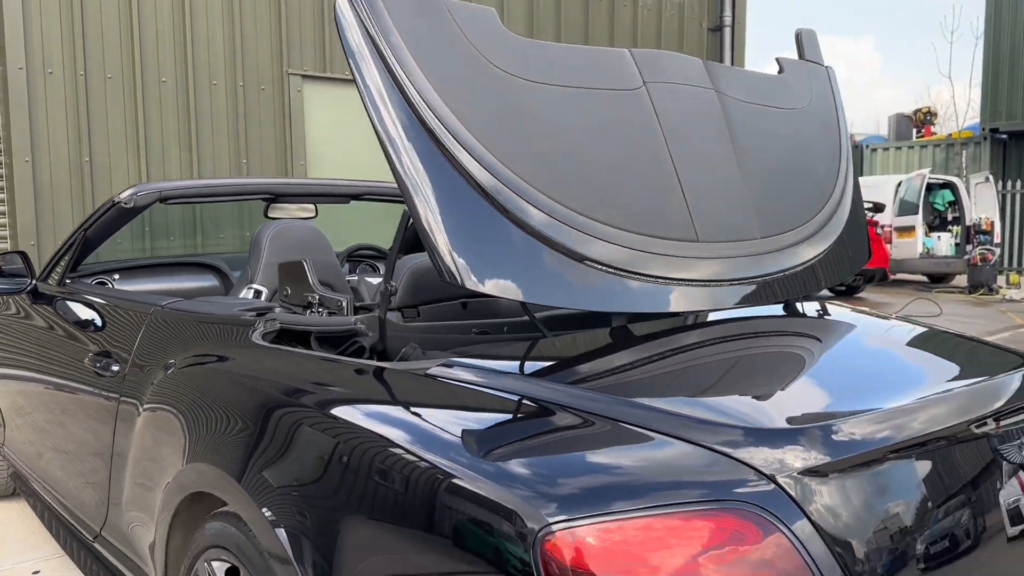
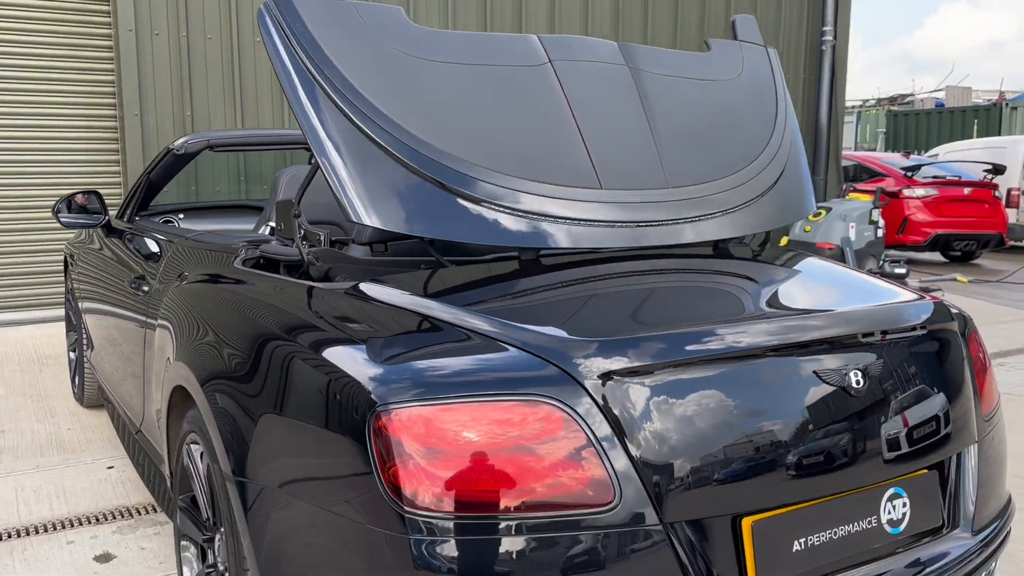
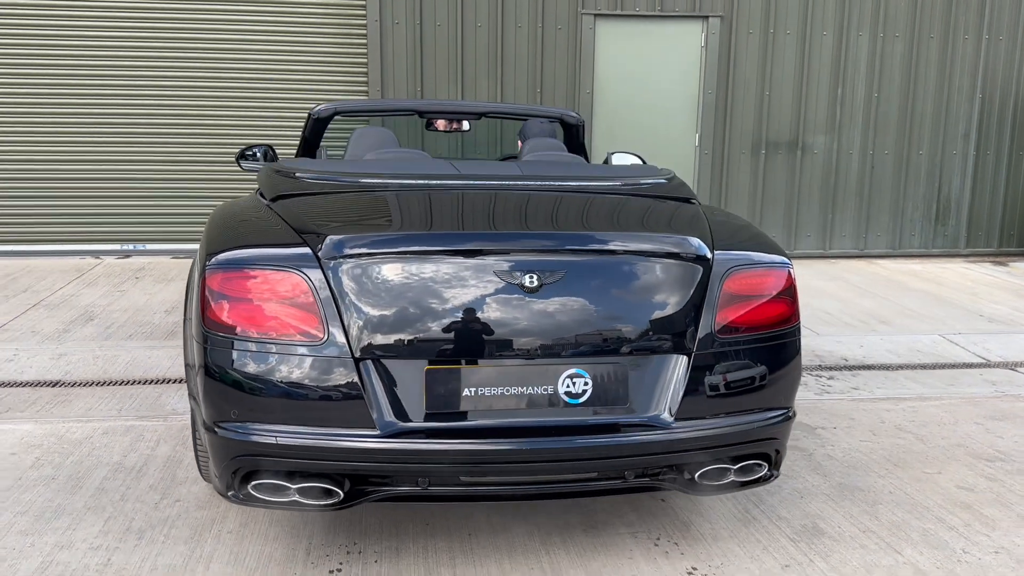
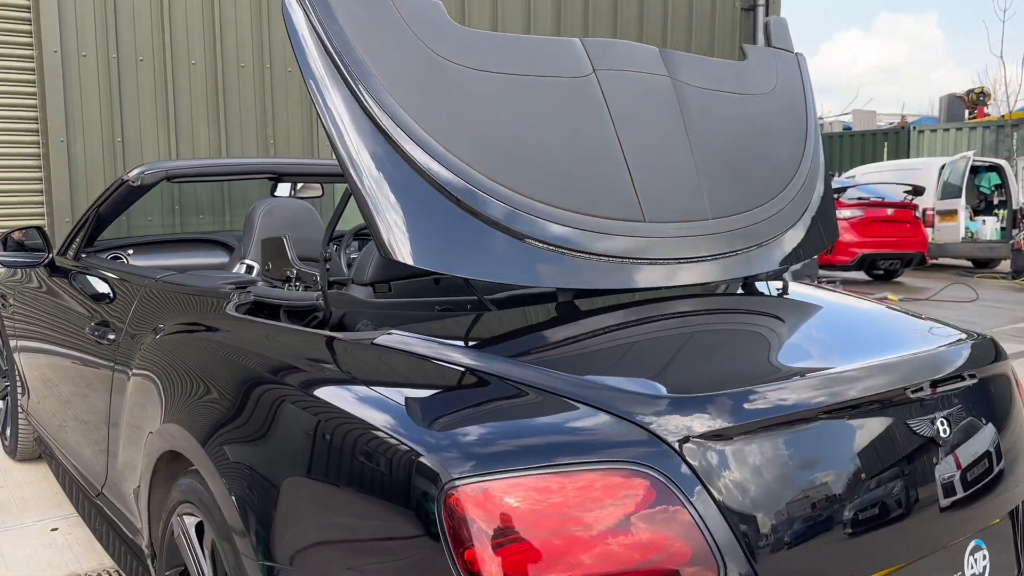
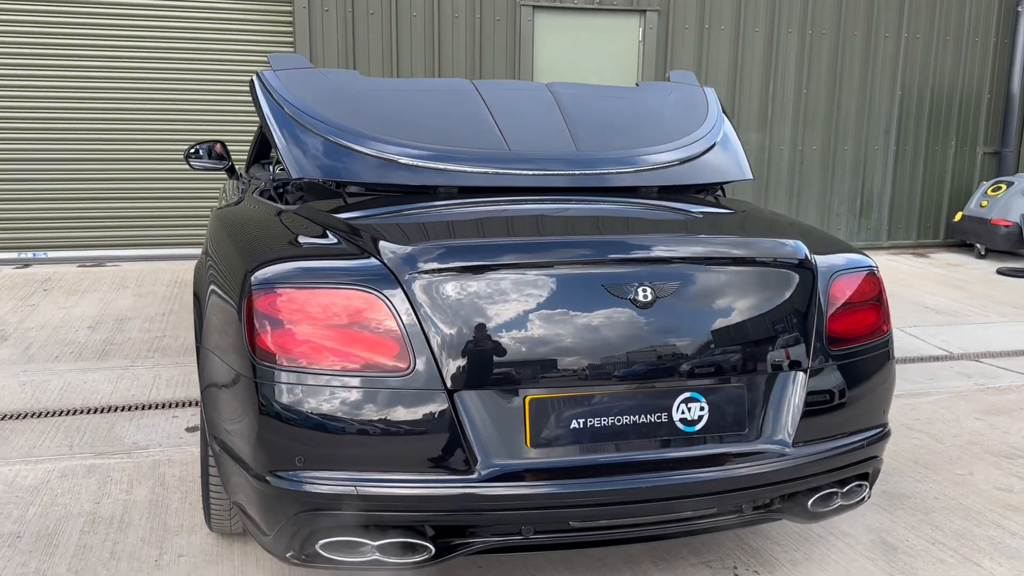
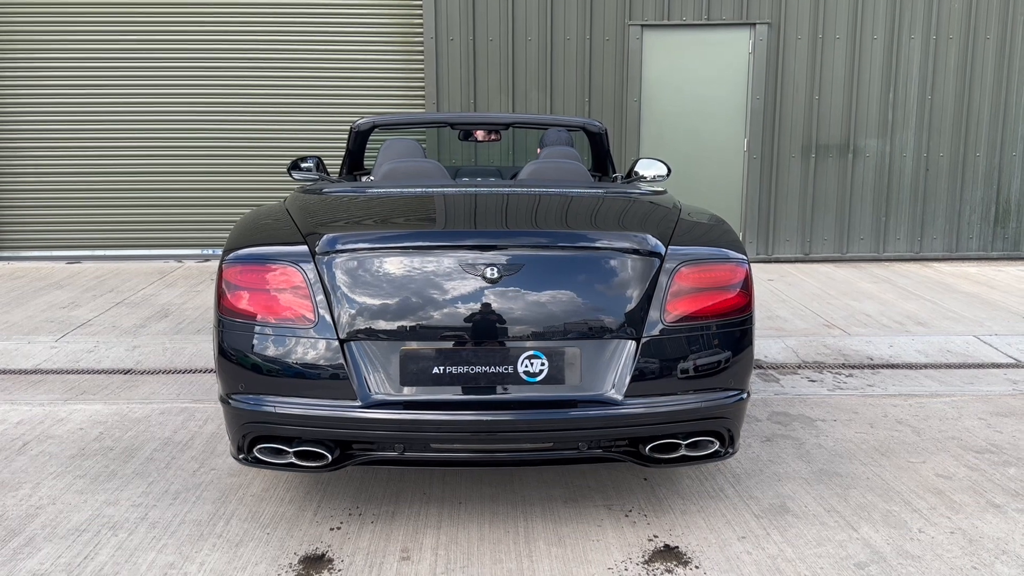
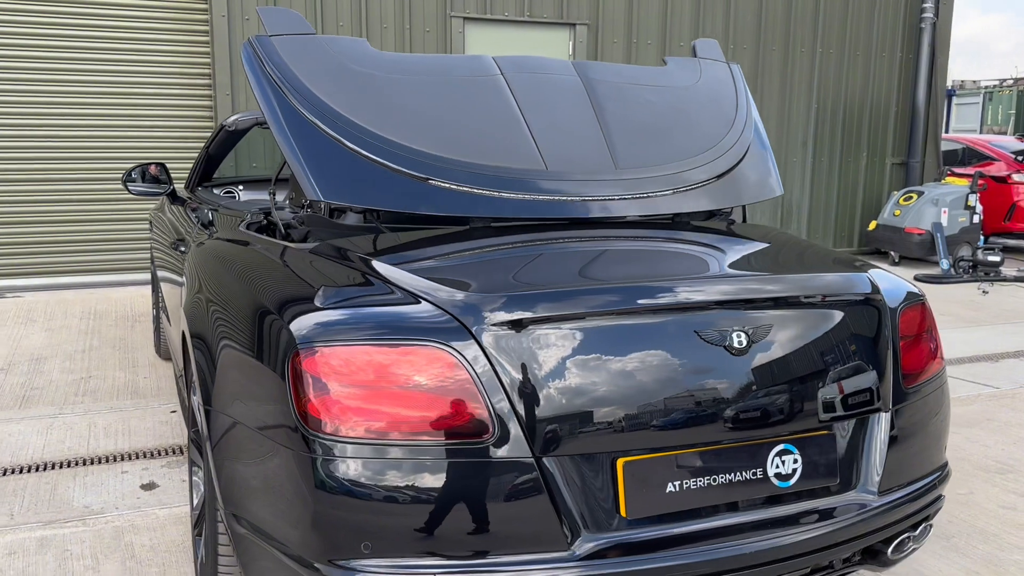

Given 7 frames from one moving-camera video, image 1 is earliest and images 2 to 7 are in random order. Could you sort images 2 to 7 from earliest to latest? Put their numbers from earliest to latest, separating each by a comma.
4, 2, 7, 5, 3, 6
